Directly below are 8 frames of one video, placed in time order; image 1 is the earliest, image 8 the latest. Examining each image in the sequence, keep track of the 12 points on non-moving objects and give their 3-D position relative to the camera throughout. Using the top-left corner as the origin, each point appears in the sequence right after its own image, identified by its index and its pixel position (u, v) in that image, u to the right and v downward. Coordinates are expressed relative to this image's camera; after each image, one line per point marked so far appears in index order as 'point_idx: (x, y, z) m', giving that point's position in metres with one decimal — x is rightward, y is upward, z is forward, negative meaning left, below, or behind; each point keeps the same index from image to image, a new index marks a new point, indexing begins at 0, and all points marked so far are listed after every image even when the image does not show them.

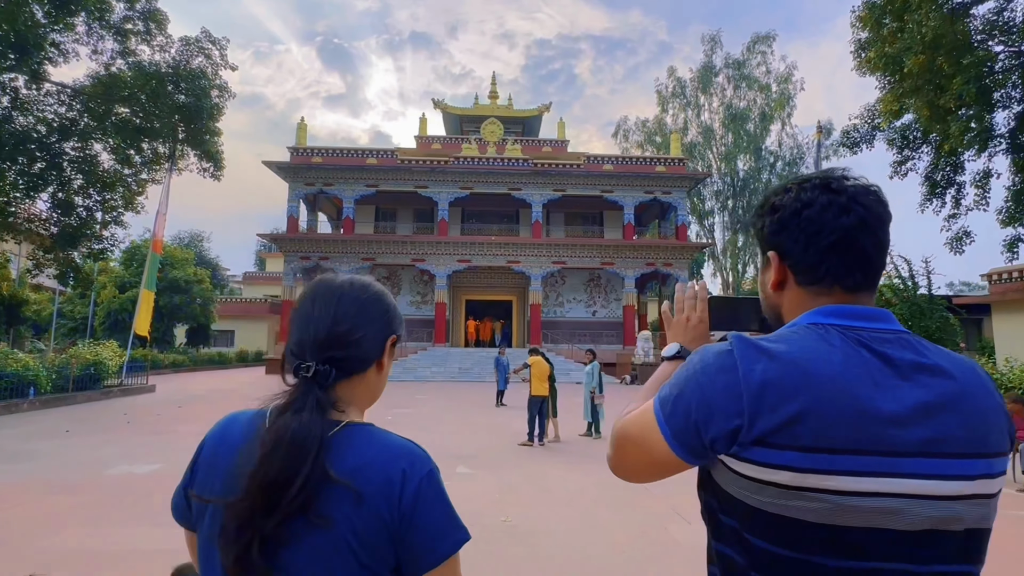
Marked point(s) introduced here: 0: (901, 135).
0: (+9.8, +3.8, +13.8) m
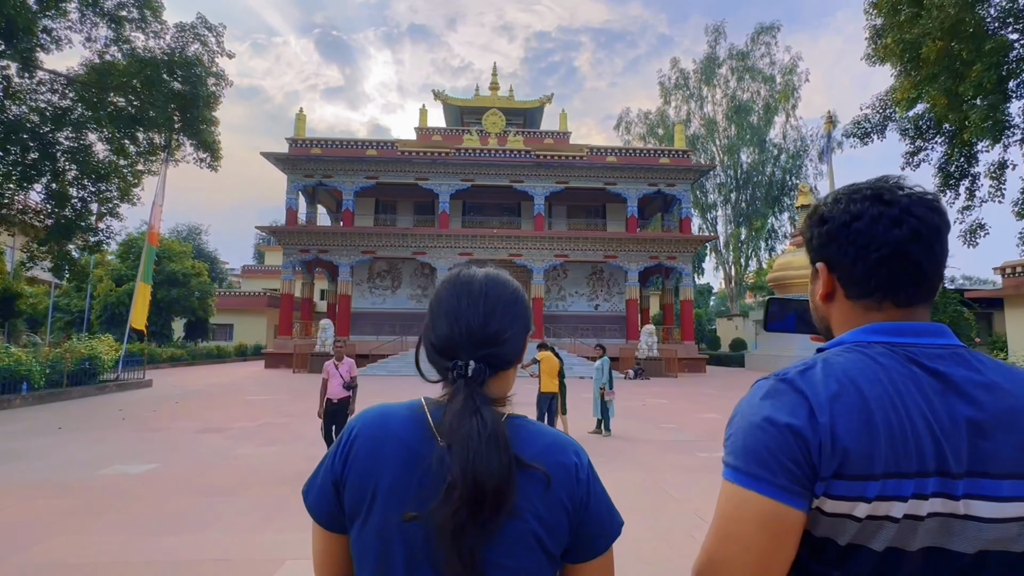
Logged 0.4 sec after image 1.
0: (+9.9, +4.0, +13.5) m
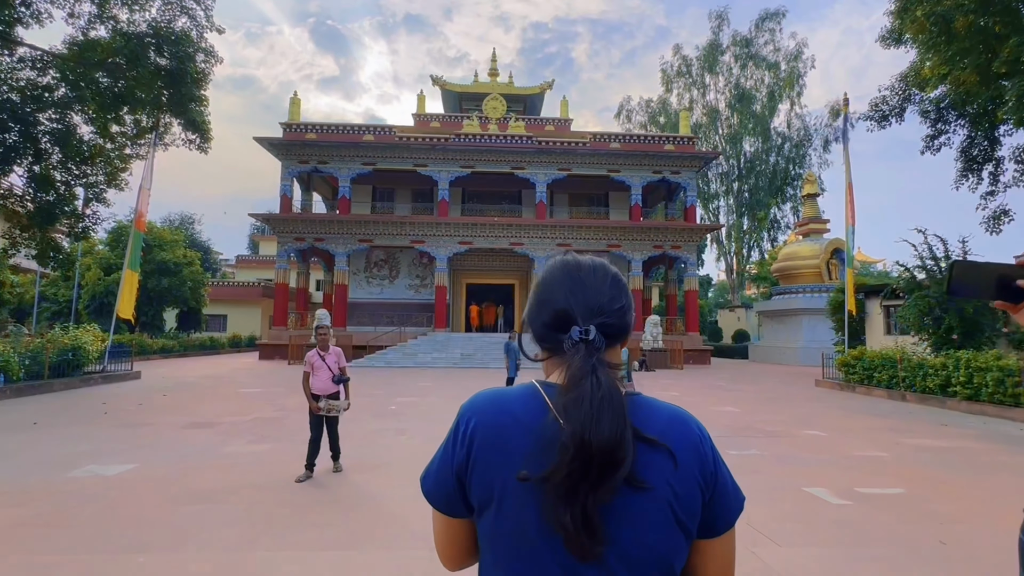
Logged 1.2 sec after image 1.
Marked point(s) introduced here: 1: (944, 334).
0: (+10.0, +4.2, +13.0) m
1: (+9.1, -1.0, +11.6) m
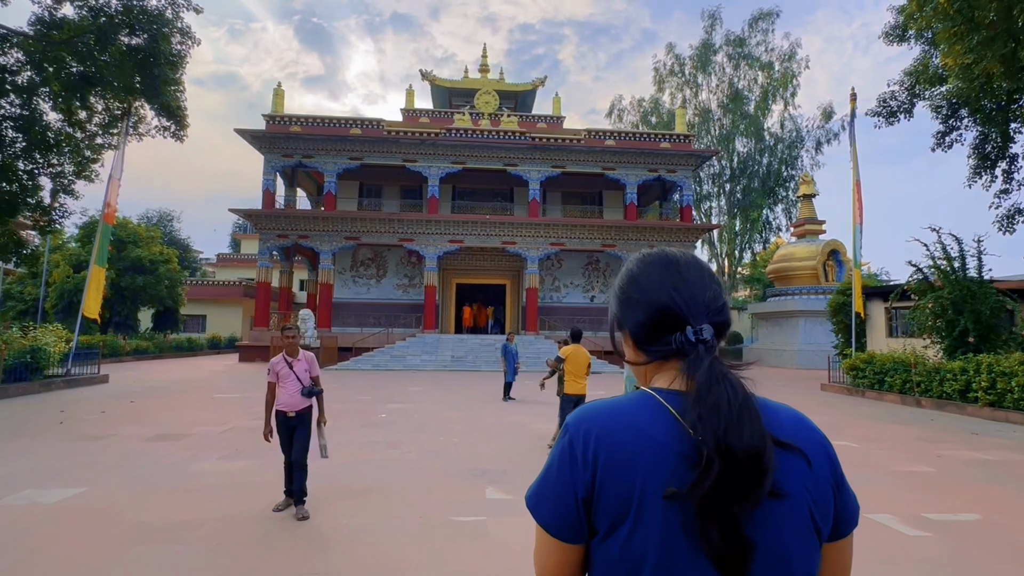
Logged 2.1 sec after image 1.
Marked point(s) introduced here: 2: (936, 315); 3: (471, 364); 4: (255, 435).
0: (+9.9, +4.2, +12.6) m
1: (+9.0, -1.0, +11.1) m
2: (+8.7, -0.6, +11.3) m
3: (-1.4, -2.6, +19.4) m
4: (-3.1, -1.8, +6.6) m
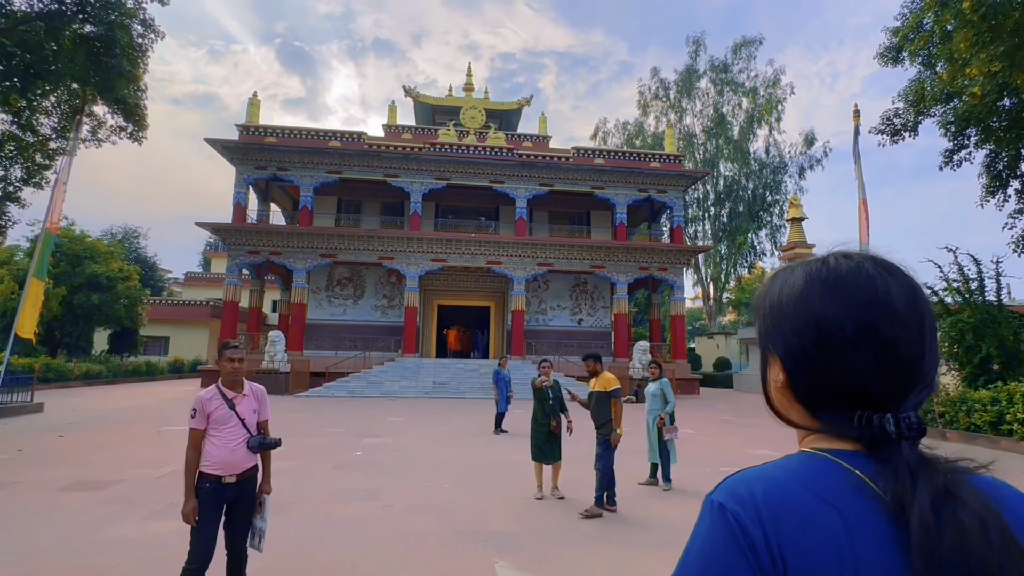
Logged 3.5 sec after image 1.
0: (+9.7, +3.7, +12.2) m
1: (+8.9, -1.4, +10.5) m
2: (+8.5, -1.0, +10.6) m
3: (-1.9, -3.3, +18.2) m
4: (-3.1, -1.9, +5.4) m
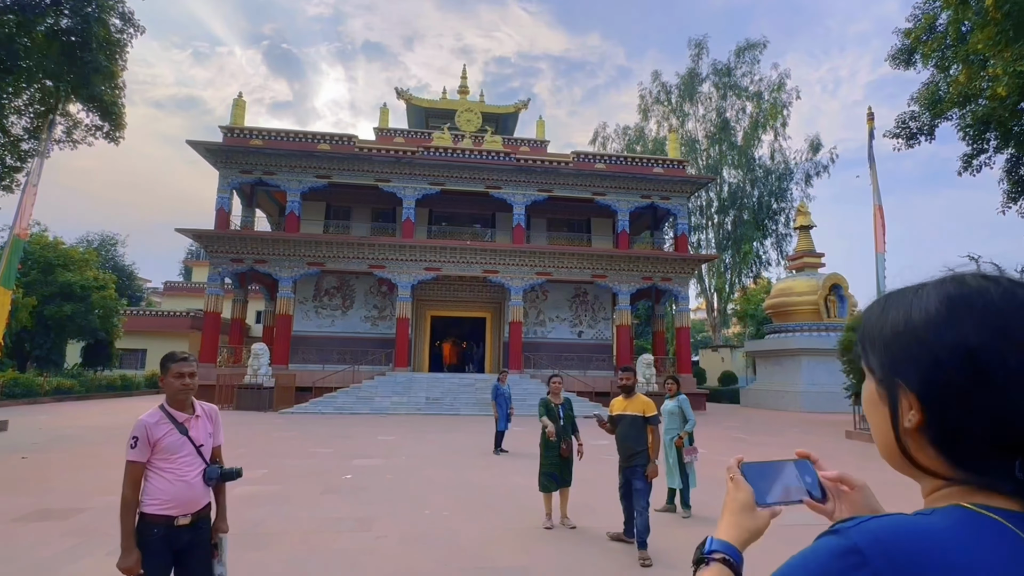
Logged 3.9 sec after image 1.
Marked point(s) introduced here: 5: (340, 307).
0: (+9.7, +3.4, +11.4) m
1: (+8.8, -1.7, +9.6) m
2: (+8.5, -1.3, +9.7) m
3: (-2.0, -3.6, +17.2) m
4: (-3.1, -2.0, +4.5) m
5: (-6.2, -0.7, +20.1) m
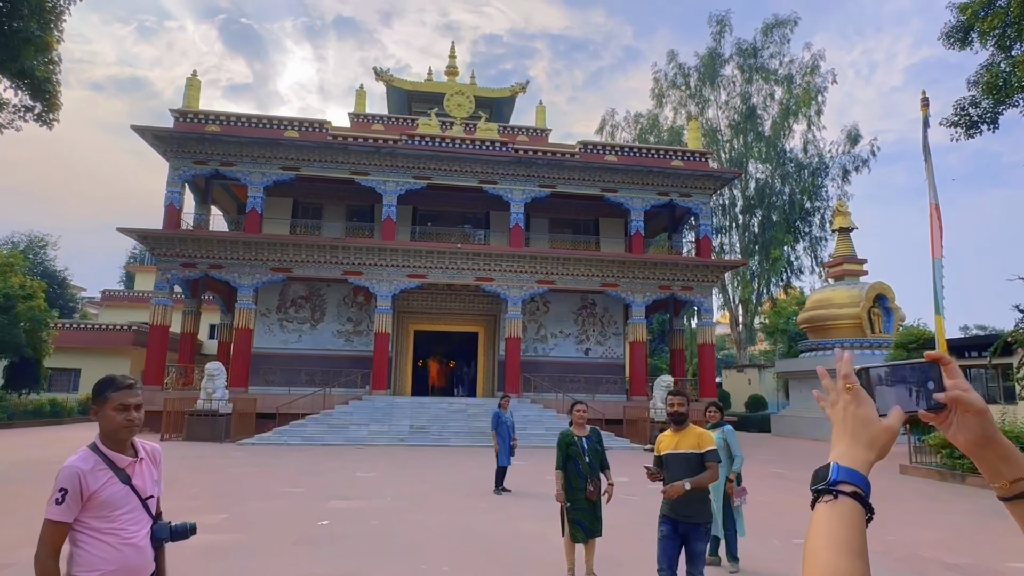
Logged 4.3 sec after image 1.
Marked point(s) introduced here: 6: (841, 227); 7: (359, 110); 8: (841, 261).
0: (+9.6, +3.1, +8.8) m
1: (+8.8, -2.0, +6.9) m
2: (+8.4, -1.6, +7.1) m
3: (-2.1, -3.9, +14.5) m
4: (-3.1, -2.3, +1.8) m
5: (-6.3, -1.0, +17.4) m
6: (+11.2, +2.1, +18.8) m
7: (-5.2, +6.3, +19.4) m
8: (+11.2, +0.9, +18.9) m
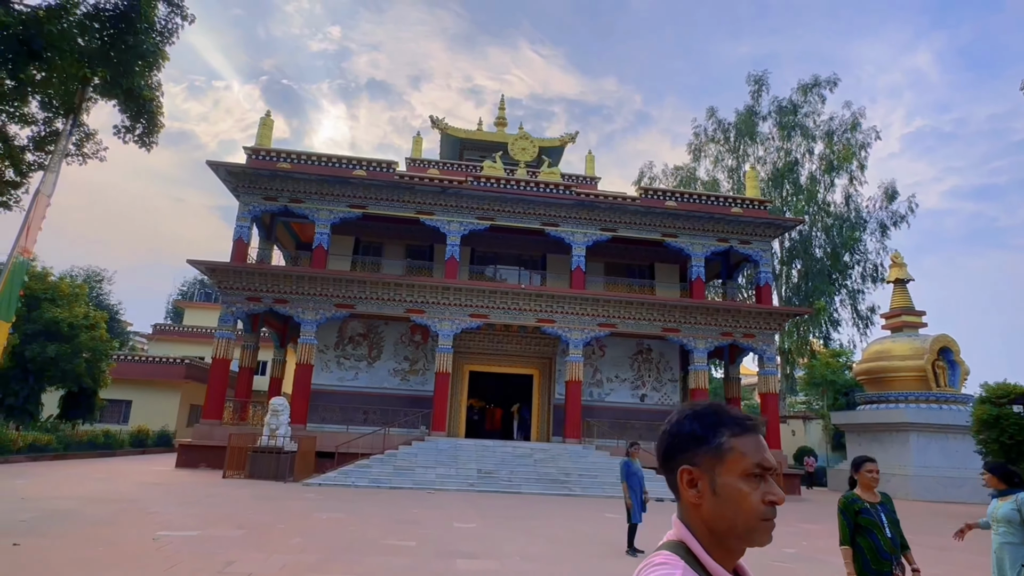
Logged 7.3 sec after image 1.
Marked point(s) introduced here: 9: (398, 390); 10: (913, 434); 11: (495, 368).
0: (+11.5, +2.1, +8.8) m
1: (+10.5, -2.8, +6.7) m
2: (+10.2, -2.4, +6.9) m
3: (-0.4, -5.0, +14.2) m
4: (-1.4, -2.4, +1.6) m
5: (-4.5, -2.1, +17.3) m
6: (+13.1, +0.3, +18.8) m
7: (-3.2, +4.9, +19.8) m
8: (+13.1, -0.8, +18.8) m
9: (-3.5, -3.1, +17.2) m
10: (+12.0, -4.4, +16.6) m
11: (-0.4, -2.5, +17.7) m
